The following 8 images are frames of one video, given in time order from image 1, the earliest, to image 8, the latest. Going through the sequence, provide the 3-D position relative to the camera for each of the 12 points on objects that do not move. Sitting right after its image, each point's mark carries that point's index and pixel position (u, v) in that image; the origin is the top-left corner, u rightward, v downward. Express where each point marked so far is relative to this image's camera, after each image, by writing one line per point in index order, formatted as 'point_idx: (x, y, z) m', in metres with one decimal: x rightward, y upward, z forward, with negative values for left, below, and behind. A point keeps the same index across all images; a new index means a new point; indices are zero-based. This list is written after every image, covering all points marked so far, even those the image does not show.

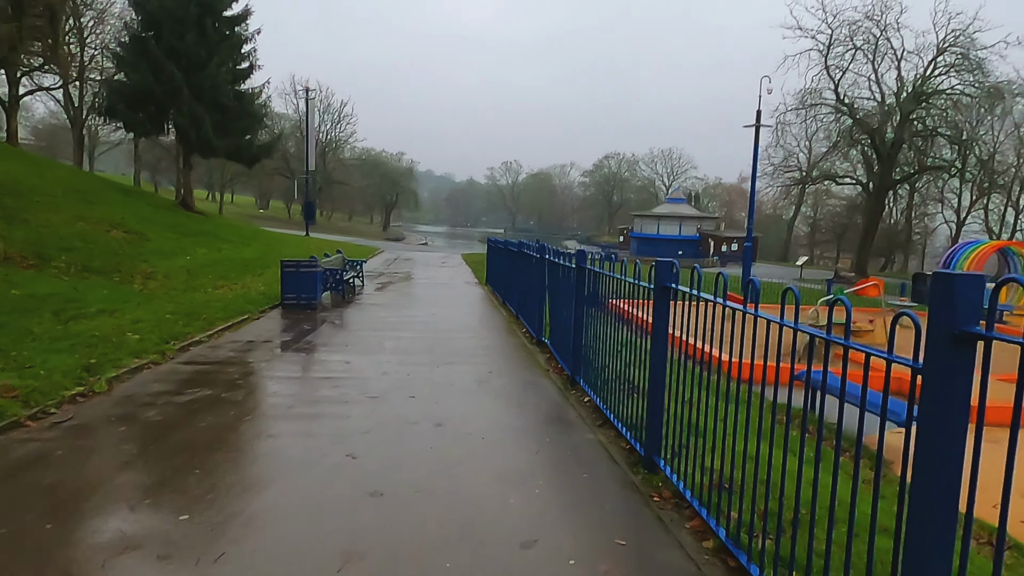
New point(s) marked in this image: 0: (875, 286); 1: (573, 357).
0: (+6.8, +0.1, +12.4) m
1: (+0.6, -0.7, +6.6) m
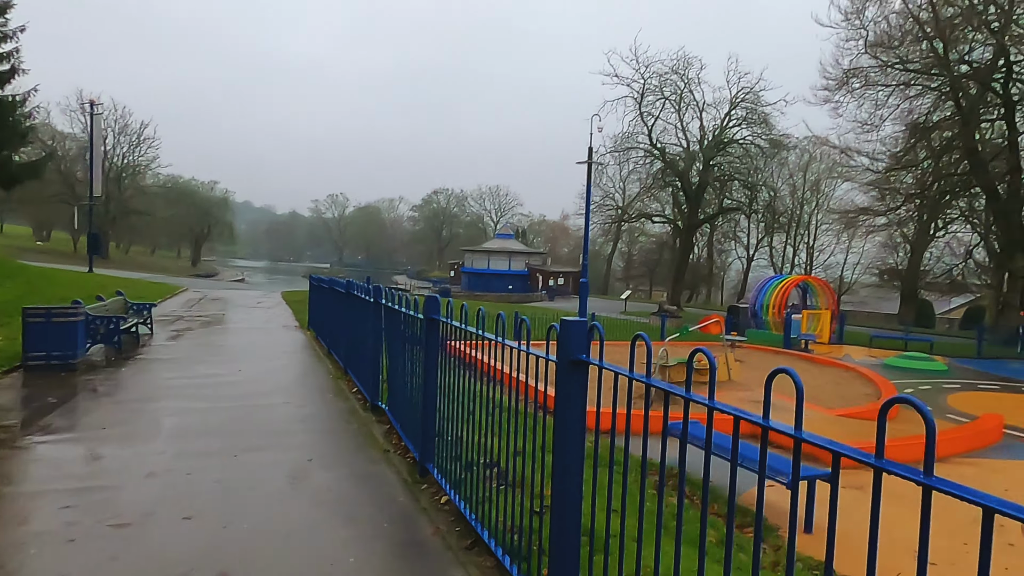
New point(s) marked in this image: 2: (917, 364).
0: (+3.8, -0.6, +12.3) m
1: (-0.7, -1.1, +5.1) m
2: (+11.3, -2.1, +18.3) m
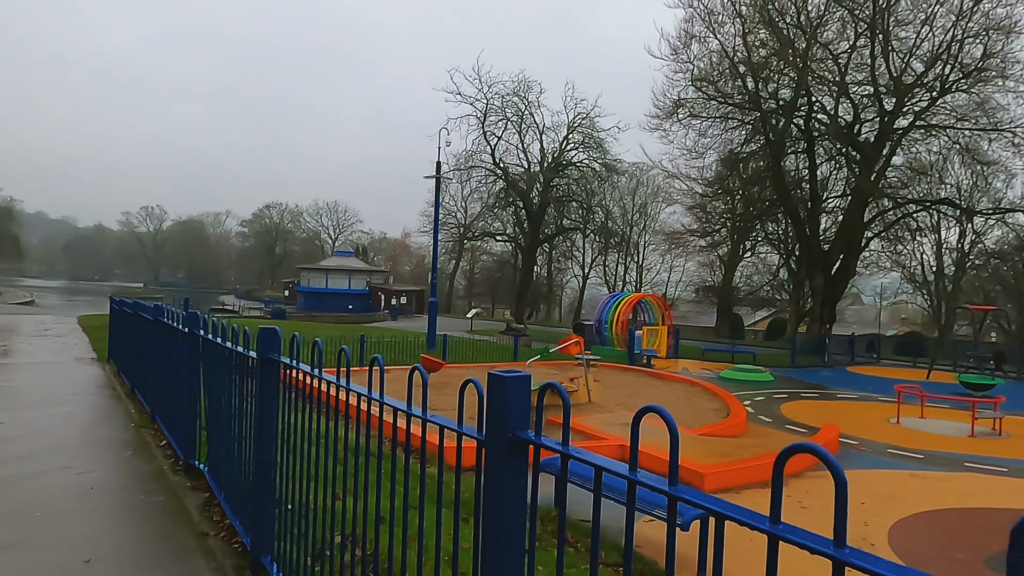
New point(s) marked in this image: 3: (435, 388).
0: (+1.2, -1.0, +12.0) m
1: (-1.5, -1.3, +3.9) m
2: (+7.0, -2.6, +19.5) m
3: (-1.6, -2.0, +13.4) m
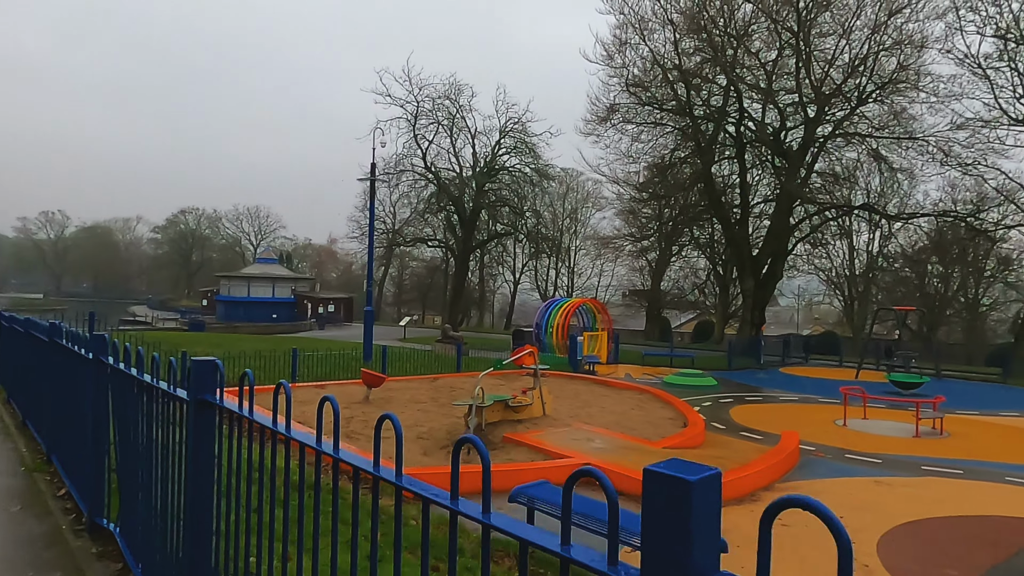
0: (+0.3, -1.1, +11.3) m
1: (-1.5, -1.4, +3.0) m
2: (+5.3, -2.7, +19.4) m
3: (-2.6, -2.2, +12.5) m
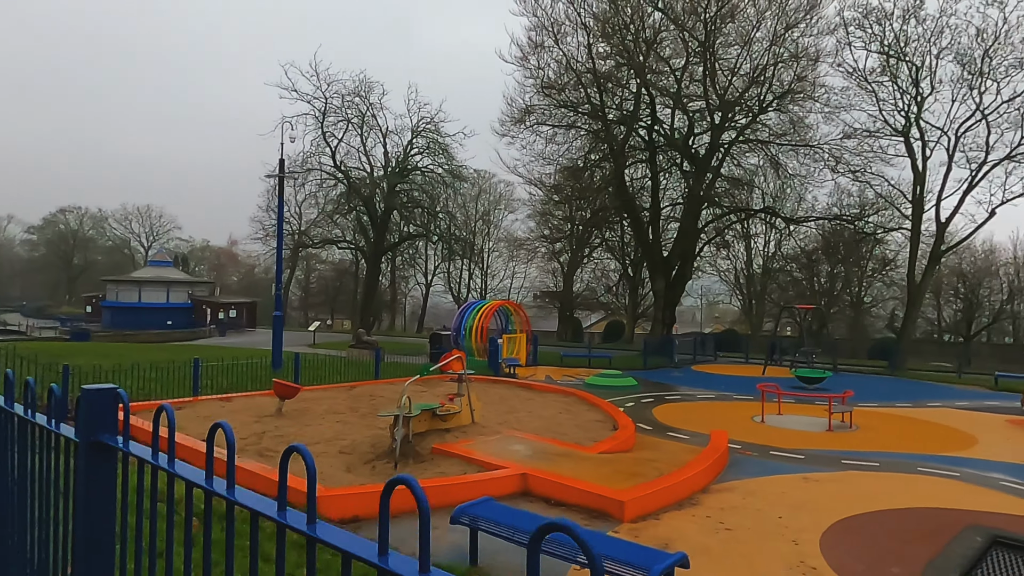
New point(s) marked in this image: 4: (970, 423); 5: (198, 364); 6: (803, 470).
0: (-0.9, -1.1, +10.8) m
1: (-1.5, -1.4, +2.3) m
2: (+3.0, -2.8, +19.5) m
3: (-3.9, -2.3, +11.6) m
4: (+9.9, -2.9, +14.3) m
5: (-6.2, -1.5, +13.1) m
6: (+4.3, -2.7, +9.7) m
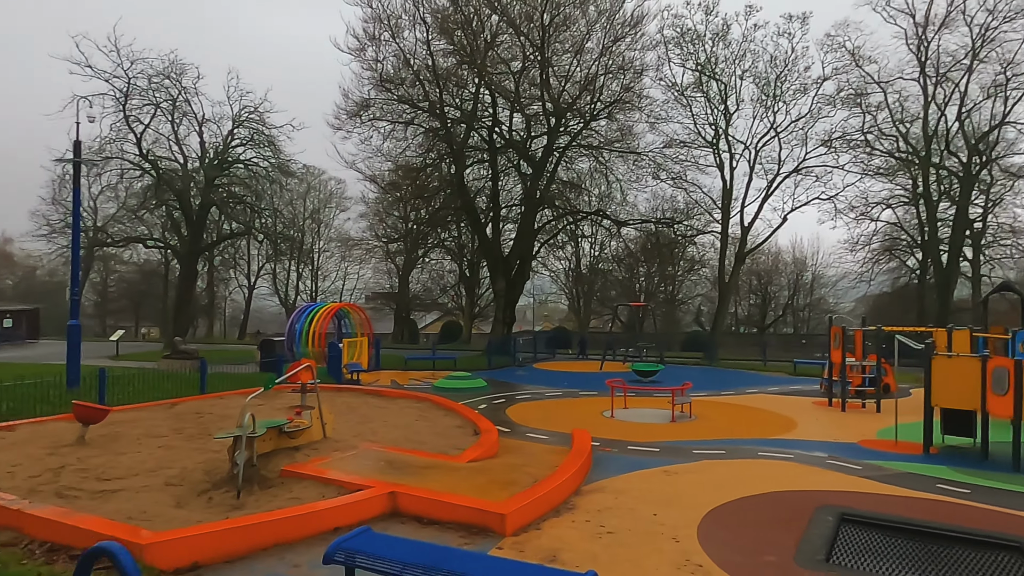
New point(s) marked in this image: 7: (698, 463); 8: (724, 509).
0: (-3.1, -1.2, +9.8) m
1: (-1.5, -1.4, +1.4) m
2: (-1.5, -2.8, +19.2) m
3: (-6.1, -2.3, +9.8) m
4: (+6.6, -2.9, +15.9) m
5: (-8.8, -1.6, +10.7) m
6: (+2.3, -2.6, +10.0) m
7: (+2.8, -2.6, +9.9) m
8: (+2.4, -2.5, +7.5) m
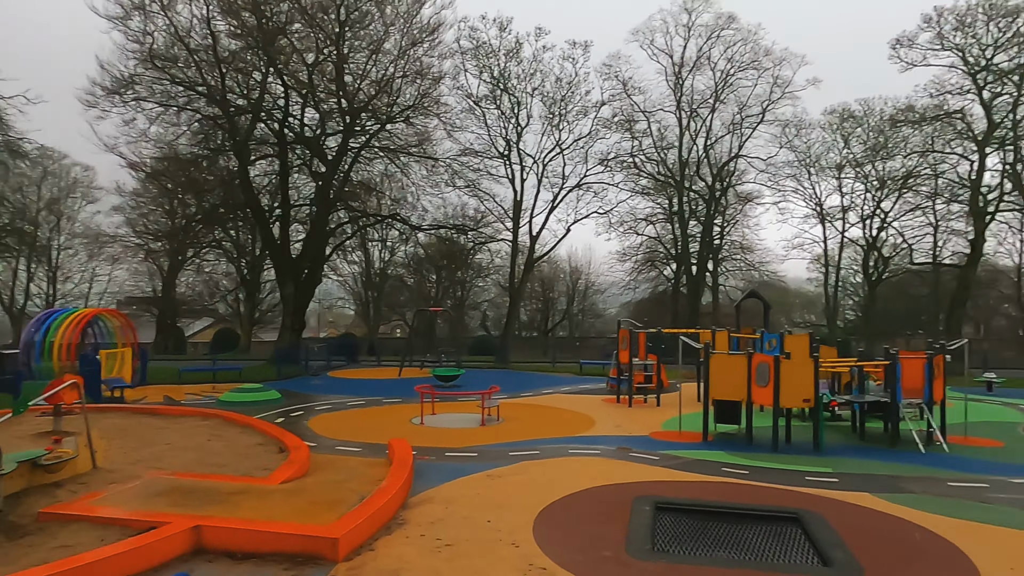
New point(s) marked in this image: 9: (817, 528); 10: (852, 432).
0: (-5.4, -1.2, +8.1) m
1: (-1.3, -1.4, +0.6) m
2: (-6.9, -2.9, +17.5) m
3: (-8.3, -2.3, +7.1) m
4: (+1.8, -3.0, +16.9) m
5: (-11.2, -1.6, +7.1) m
6: (-0.5, -2.7, +10.0) m
7: (+0.1, -2.7, +10.0) m
8: (+0.5, -2.6, +7.7) m
9: (+3.3, -2.6, +7.1) m
10: (+7.0, -3.0, +13.6) m
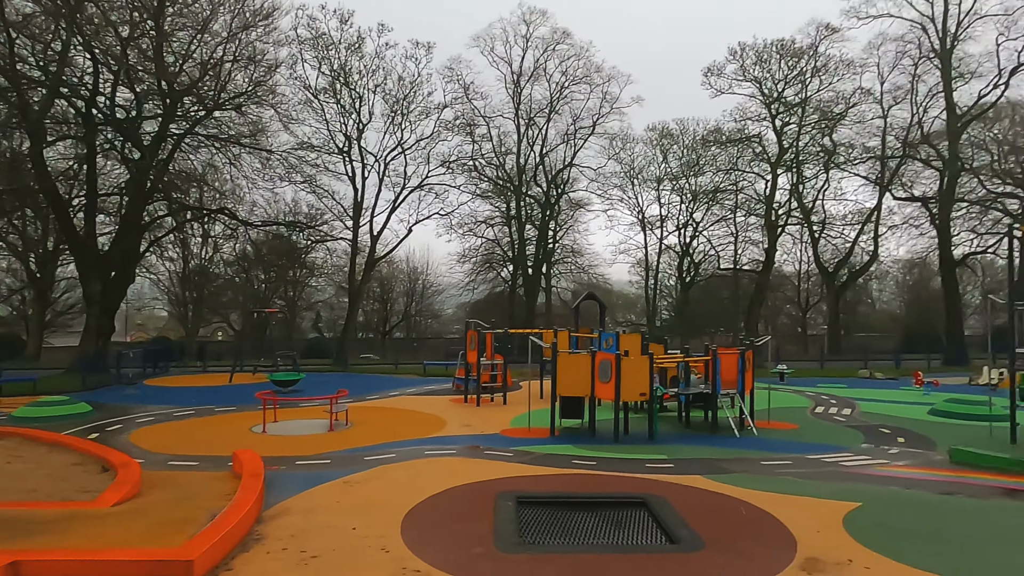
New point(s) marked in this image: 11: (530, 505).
0: (-6.9, -1.2, +6.6) m
1: (-1.1, -1.4, +0.4) m
2: (-10.6, -2.8, +15.4) m
3: (-9.5, -2.3, +4.9) m
4: (-2.1, -3.0, +16.9) m
5: (-12.2, -1.5, +4.3) m
6: (-2.6, -2.7, +9.7) m
7: (-2.1, -2.7, +9.9) m
8: (-1.1, -2.6, +7.7) m
9: (+1.8, -2.6, +7.8) m
10: (+3.8, -3.0, +15.0) m
11: (+0.2, -2.6, +8.0) m
